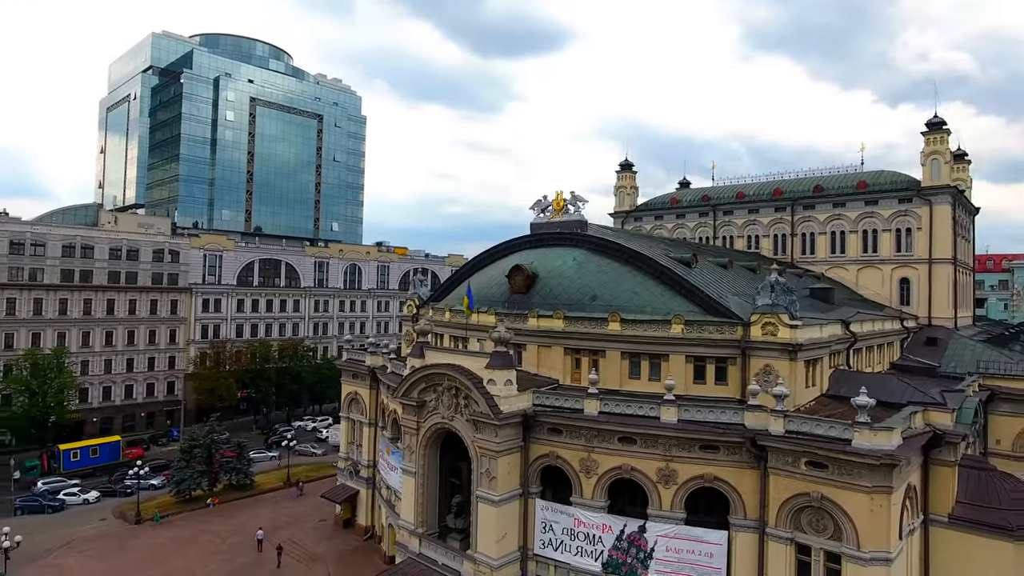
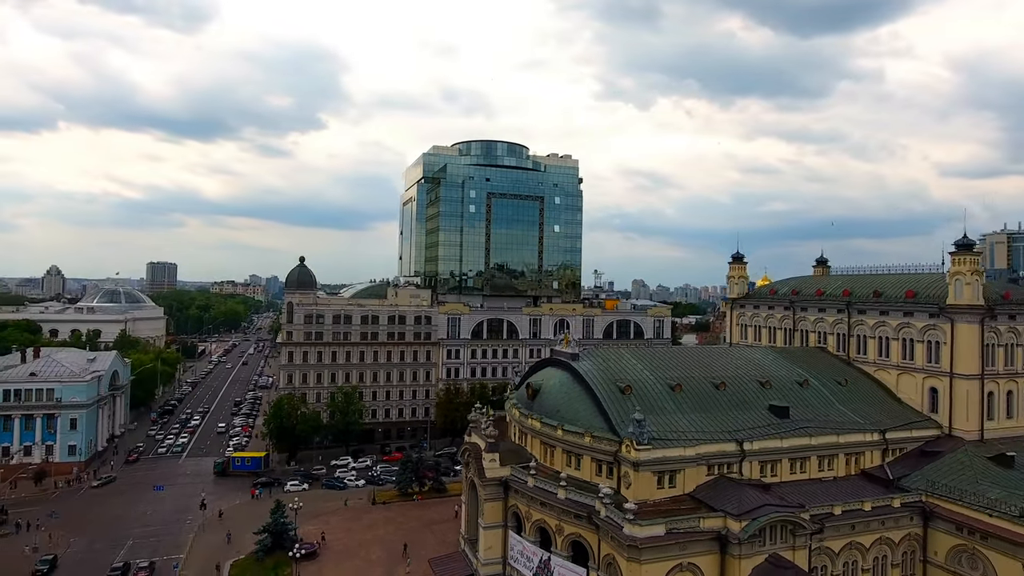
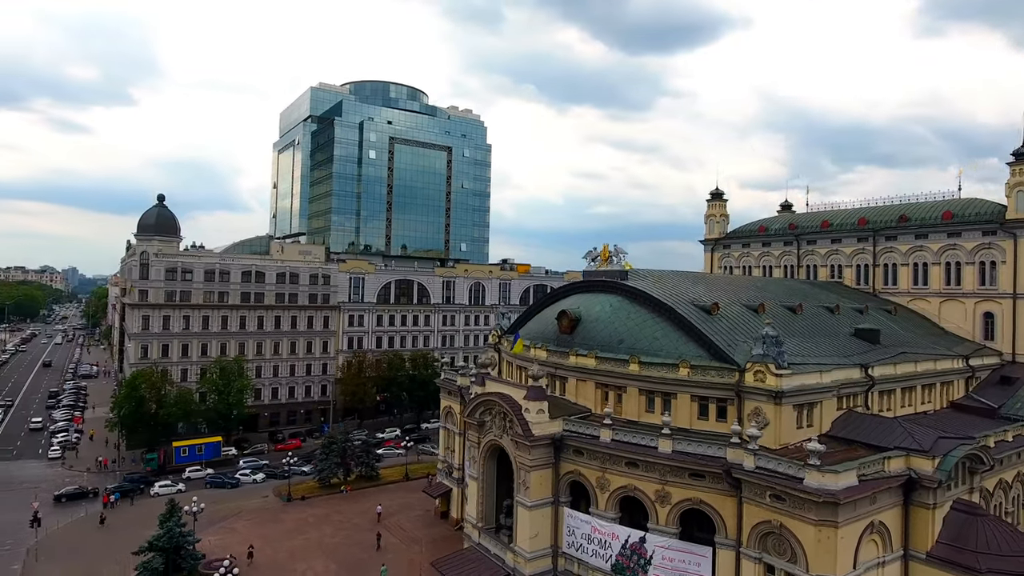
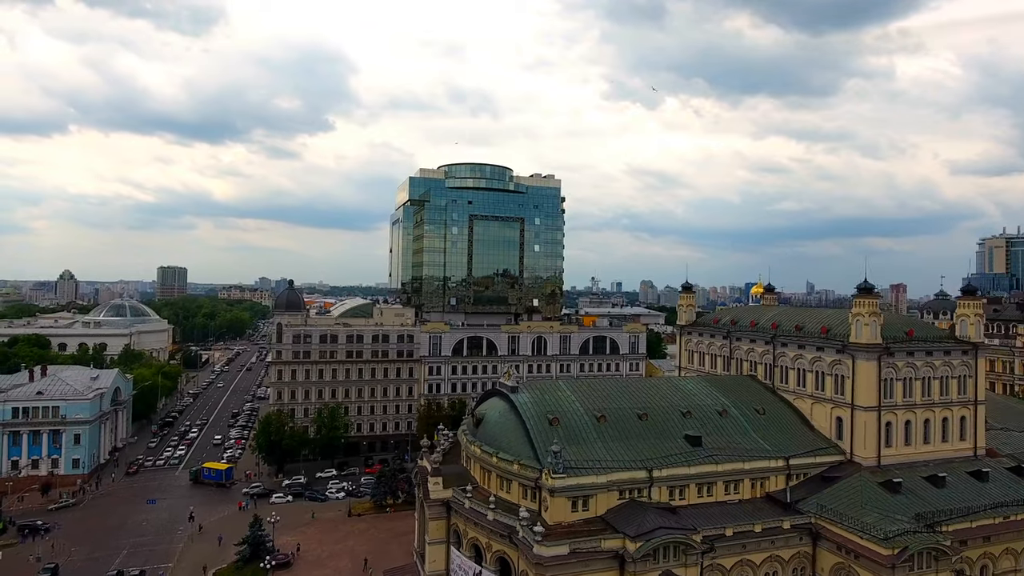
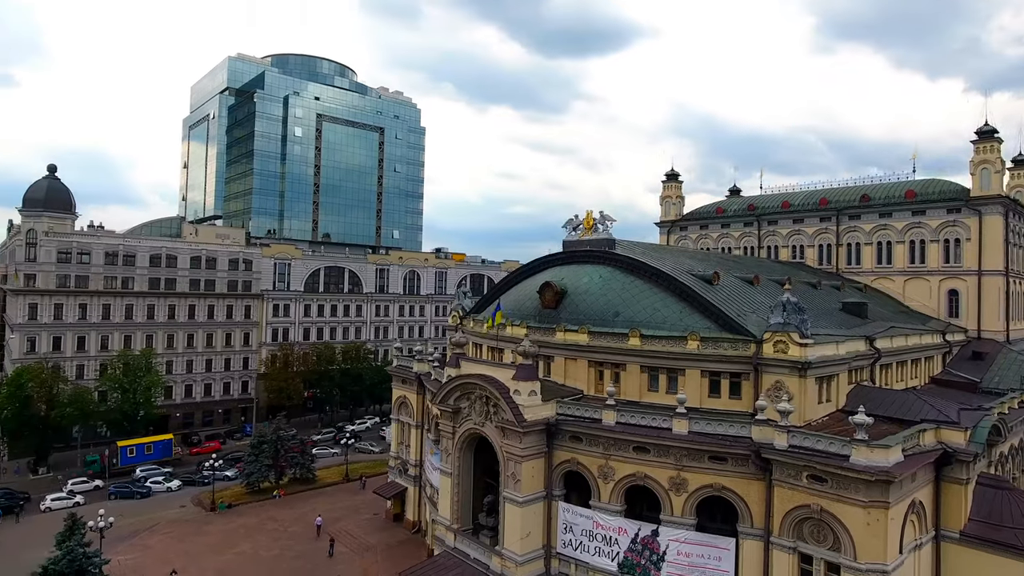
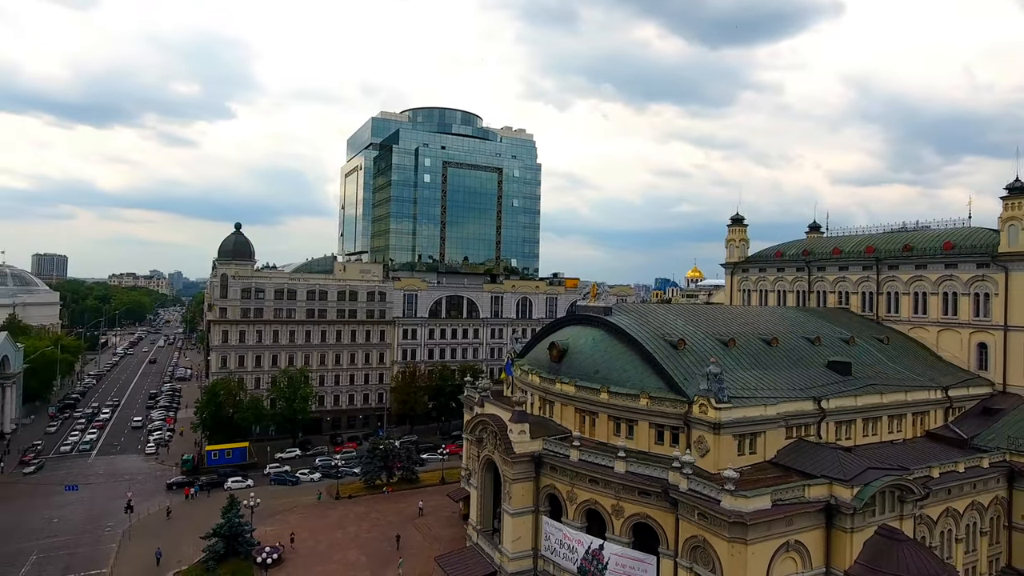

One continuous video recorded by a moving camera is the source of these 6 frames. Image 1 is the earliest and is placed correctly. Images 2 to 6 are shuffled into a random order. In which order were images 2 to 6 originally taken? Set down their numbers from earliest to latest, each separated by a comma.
5, 3, 6, 2, 4
